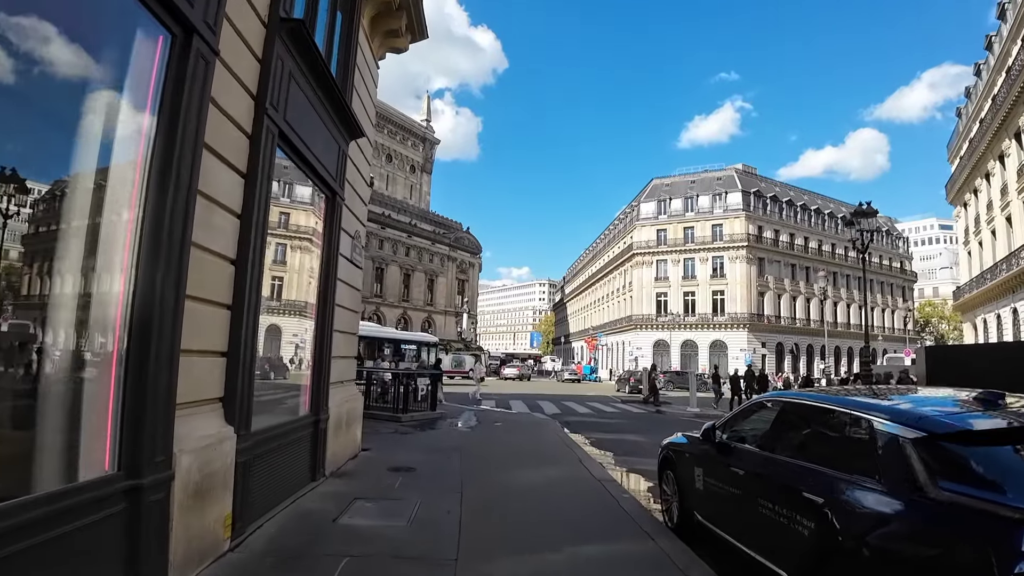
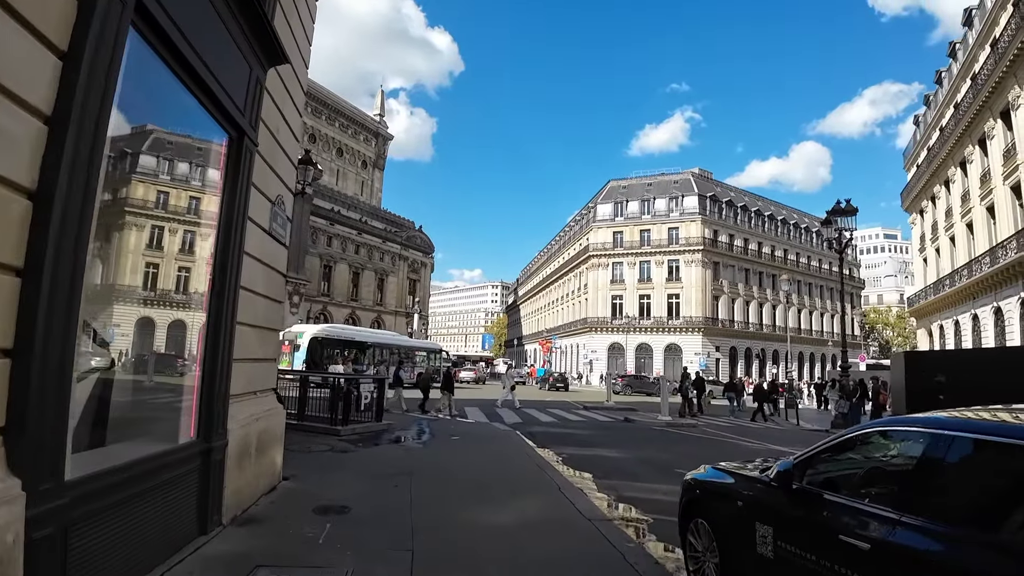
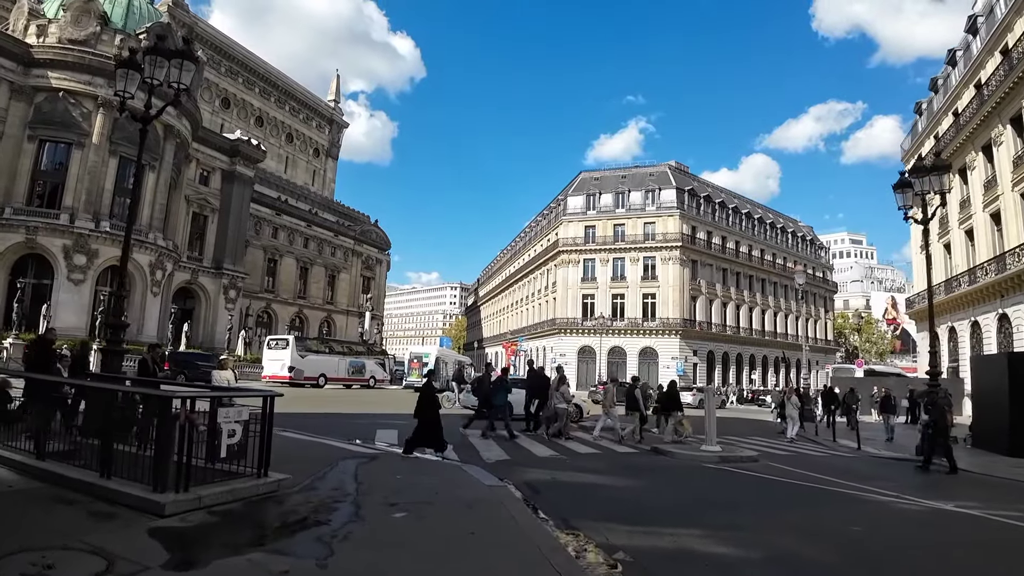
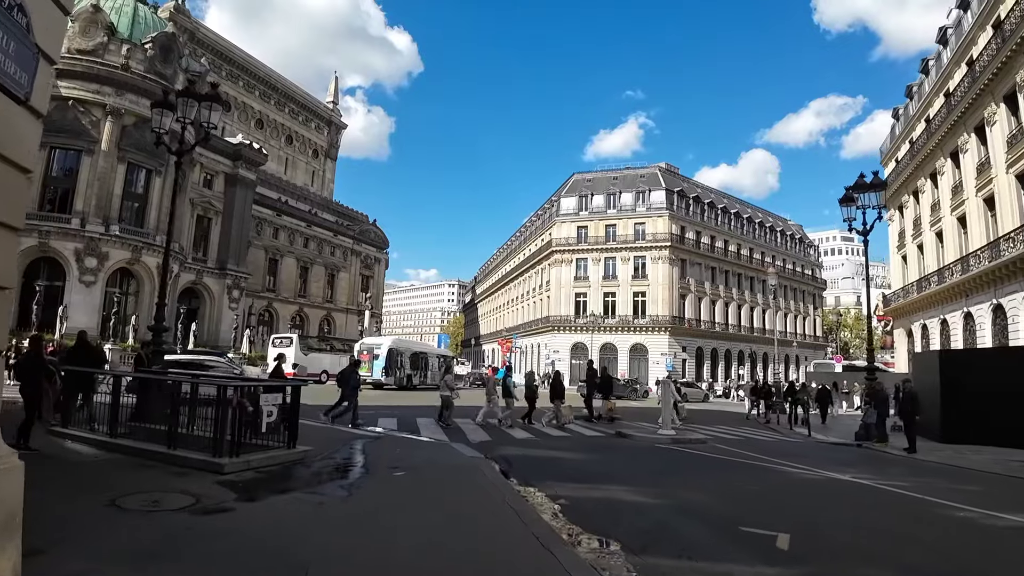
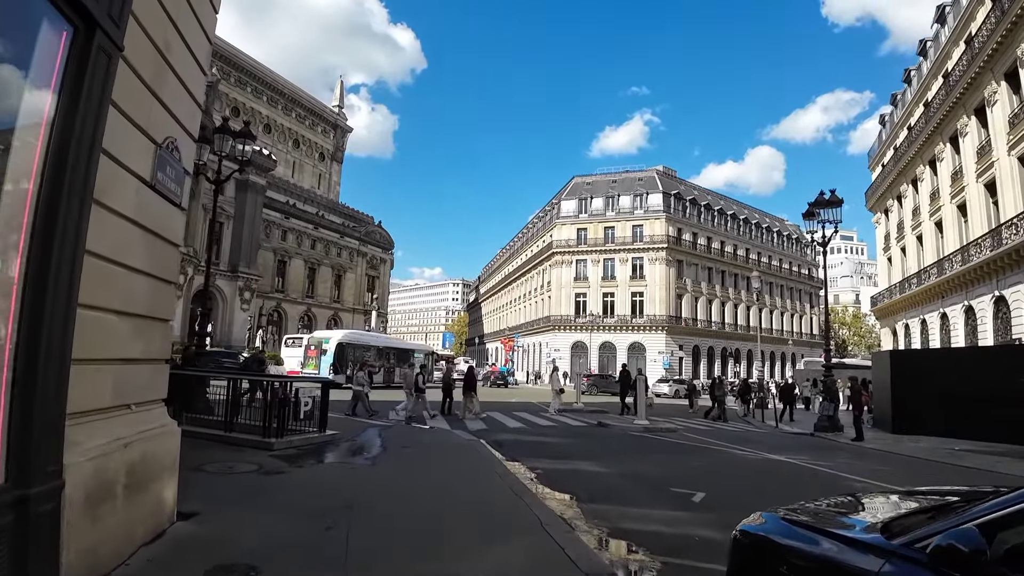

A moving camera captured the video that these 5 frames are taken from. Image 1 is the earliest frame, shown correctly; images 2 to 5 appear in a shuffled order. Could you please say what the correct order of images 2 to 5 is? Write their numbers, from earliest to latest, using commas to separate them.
2, 5, 4, 3
